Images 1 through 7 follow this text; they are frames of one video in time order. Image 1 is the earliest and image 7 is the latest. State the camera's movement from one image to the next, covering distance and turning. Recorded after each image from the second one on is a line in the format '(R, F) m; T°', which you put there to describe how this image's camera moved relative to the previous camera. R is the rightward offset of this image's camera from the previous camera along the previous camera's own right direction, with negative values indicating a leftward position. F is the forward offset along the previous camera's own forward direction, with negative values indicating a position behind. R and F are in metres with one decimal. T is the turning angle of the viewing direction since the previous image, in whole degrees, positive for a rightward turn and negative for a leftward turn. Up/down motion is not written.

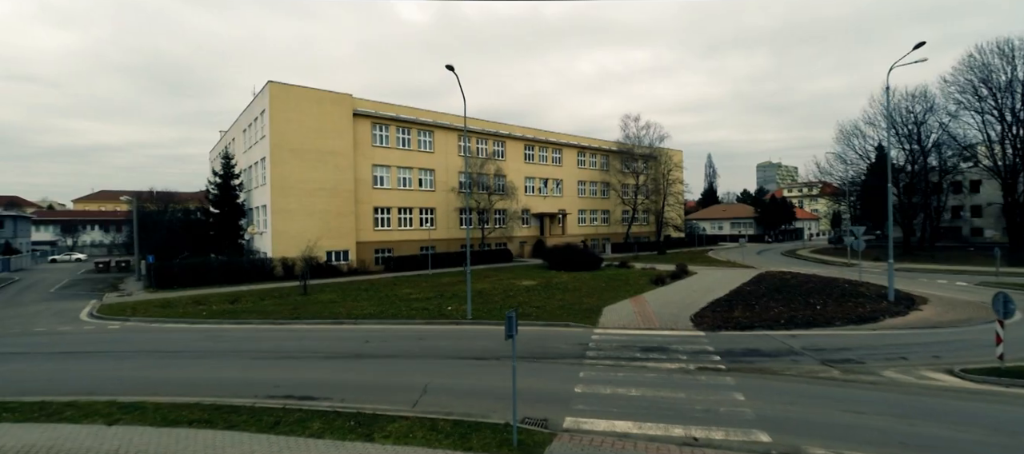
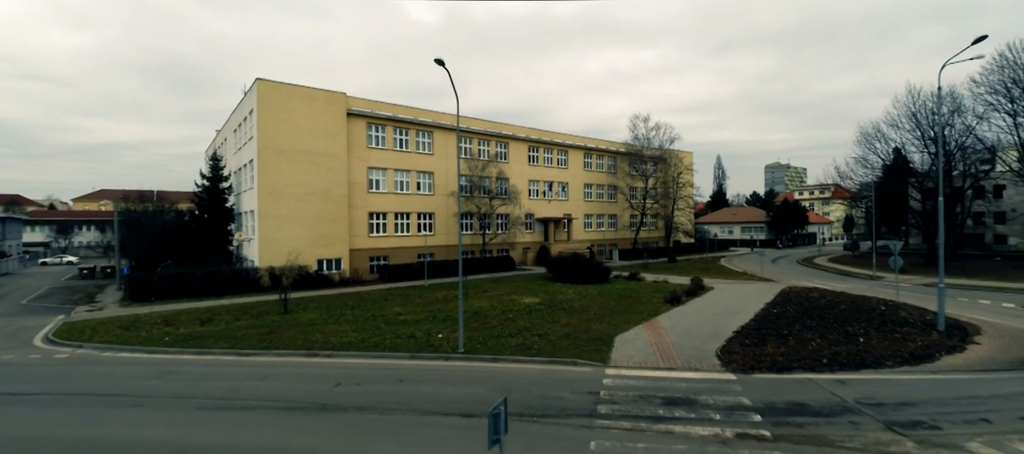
(+0.1, +1.7) m; -1°
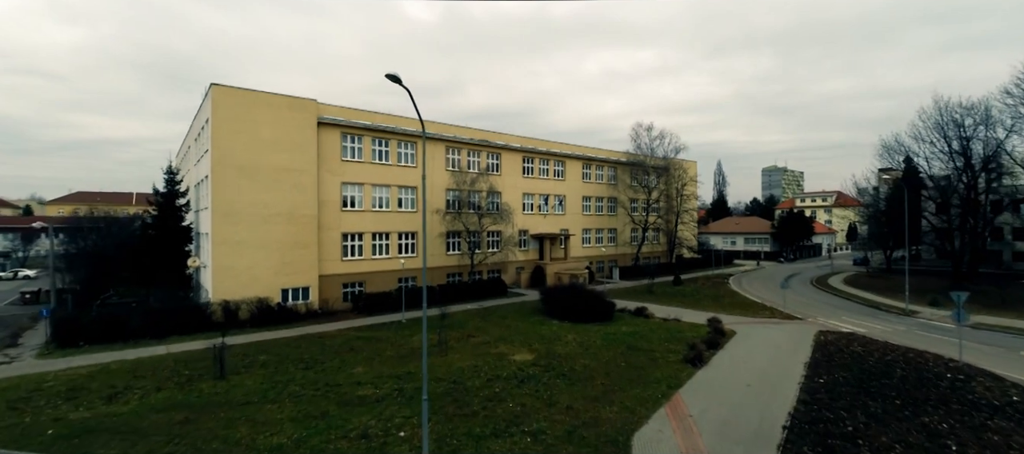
(+0.2, +3.1) m; +1°
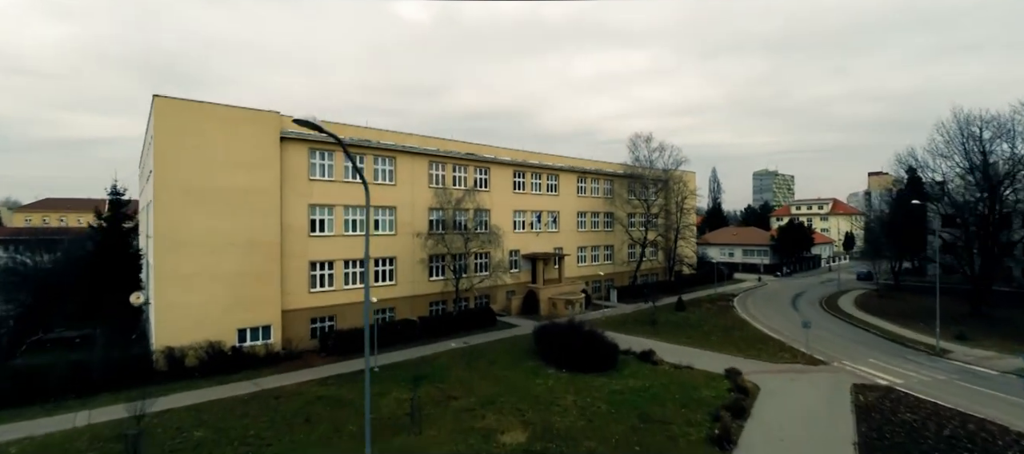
(+0.1, +2.7) m; +1°
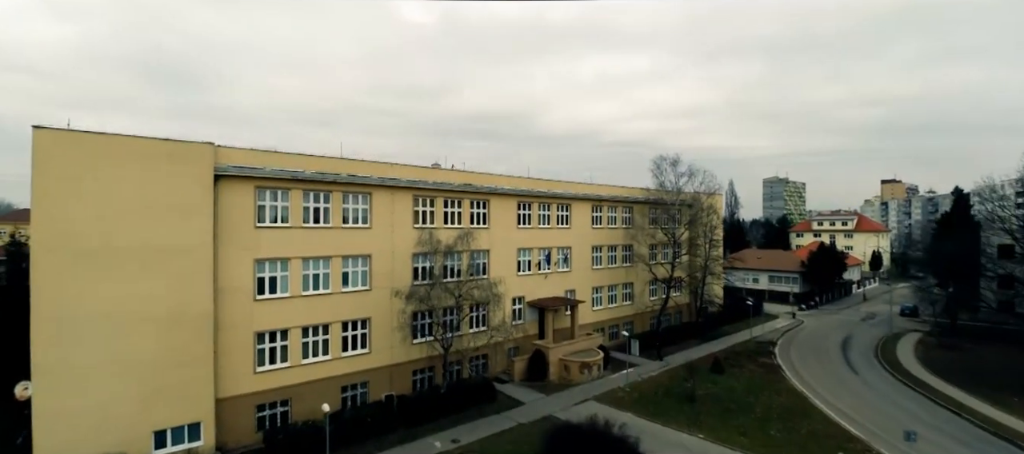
(0.0, +5.2) m; 0°
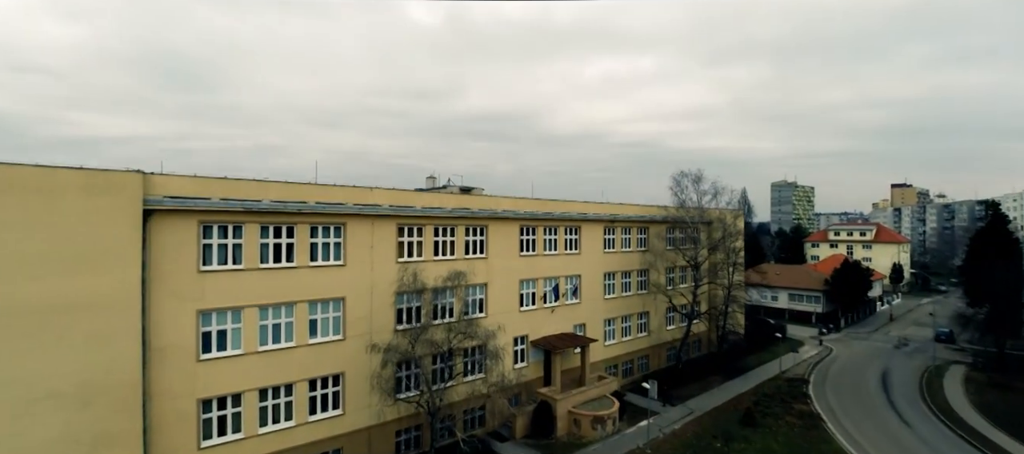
(0.0, +3.4) m; 0°
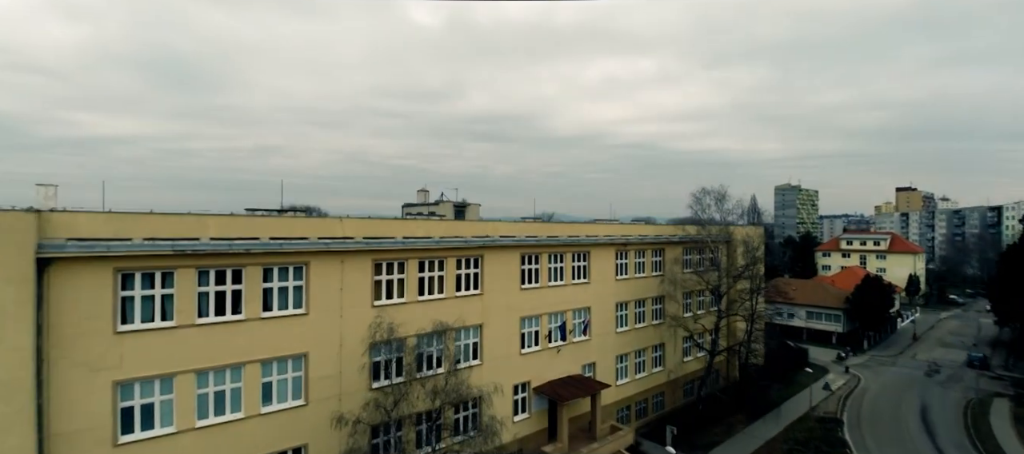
(0.0, +3.1) m; 0°
